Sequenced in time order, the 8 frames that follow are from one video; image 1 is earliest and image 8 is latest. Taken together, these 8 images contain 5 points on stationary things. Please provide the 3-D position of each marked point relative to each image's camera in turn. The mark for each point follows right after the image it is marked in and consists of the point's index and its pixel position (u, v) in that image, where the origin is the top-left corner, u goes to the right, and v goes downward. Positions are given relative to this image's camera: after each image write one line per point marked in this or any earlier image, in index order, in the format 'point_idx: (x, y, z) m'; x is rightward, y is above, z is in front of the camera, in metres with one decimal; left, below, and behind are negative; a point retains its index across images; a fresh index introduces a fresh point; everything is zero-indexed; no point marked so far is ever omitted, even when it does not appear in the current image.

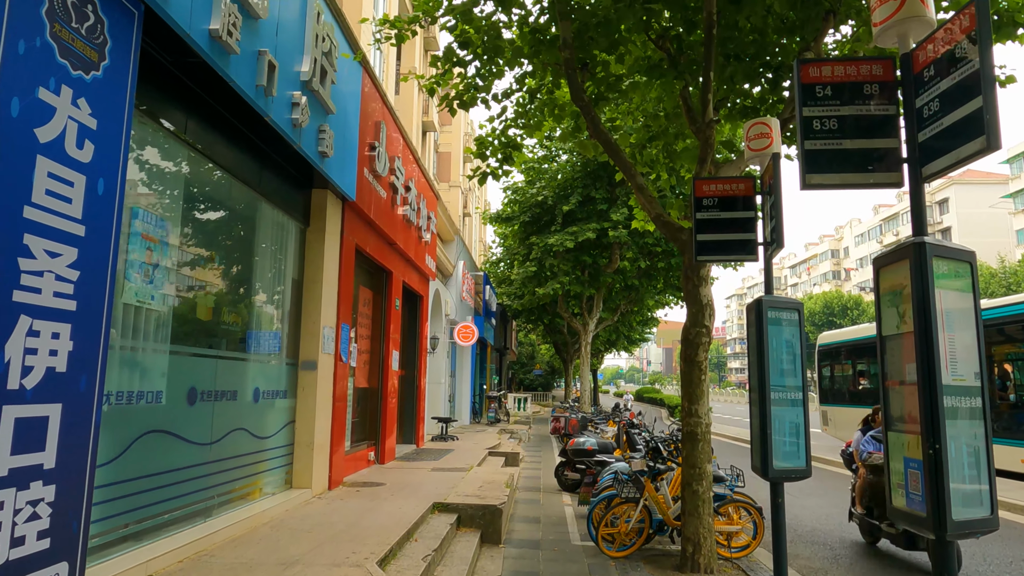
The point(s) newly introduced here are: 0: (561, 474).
0: (+0.7, -2.6, +9.4) m
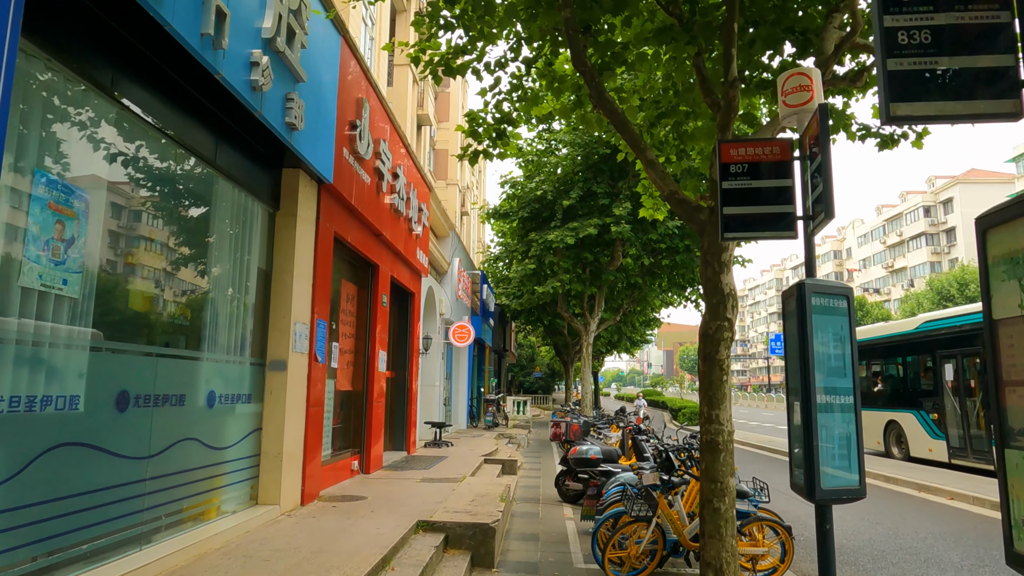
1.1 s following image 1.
0: (+0.7, -2.6, +8.6) m
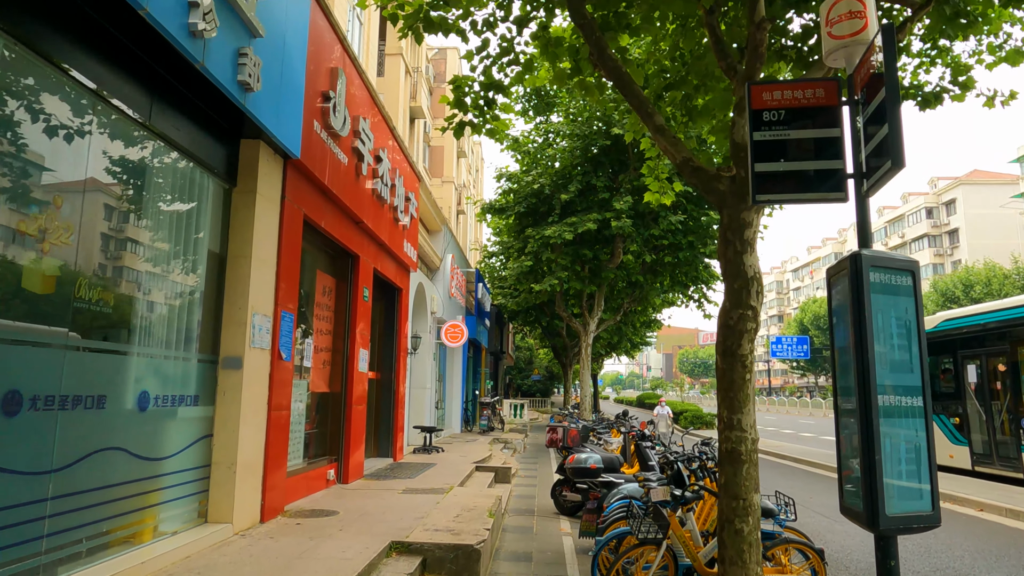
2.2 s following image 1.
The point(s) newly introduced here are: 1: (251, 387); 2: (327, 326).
0: (+0.6, -2.5, +7.9) m
1: (-2.1, -0.8, +5.2) m
2: (-2.2, -0.5, +7.8) m
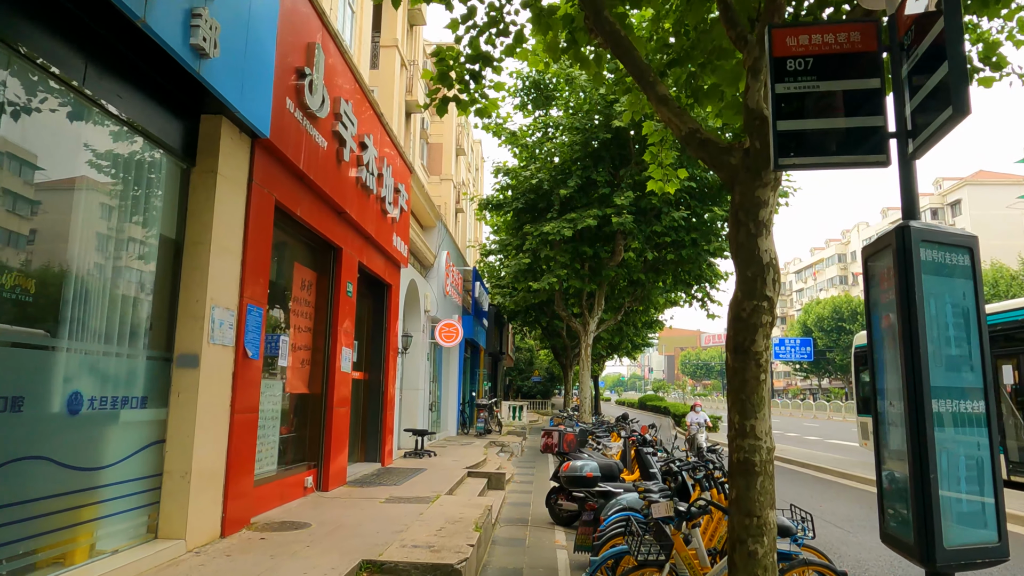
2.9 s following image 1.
0: (+0.5, -2.4, +7.4) m
1: (-2.2, -0.7, +4.7) m
2: (-2.3, -0.4, +7.3) m
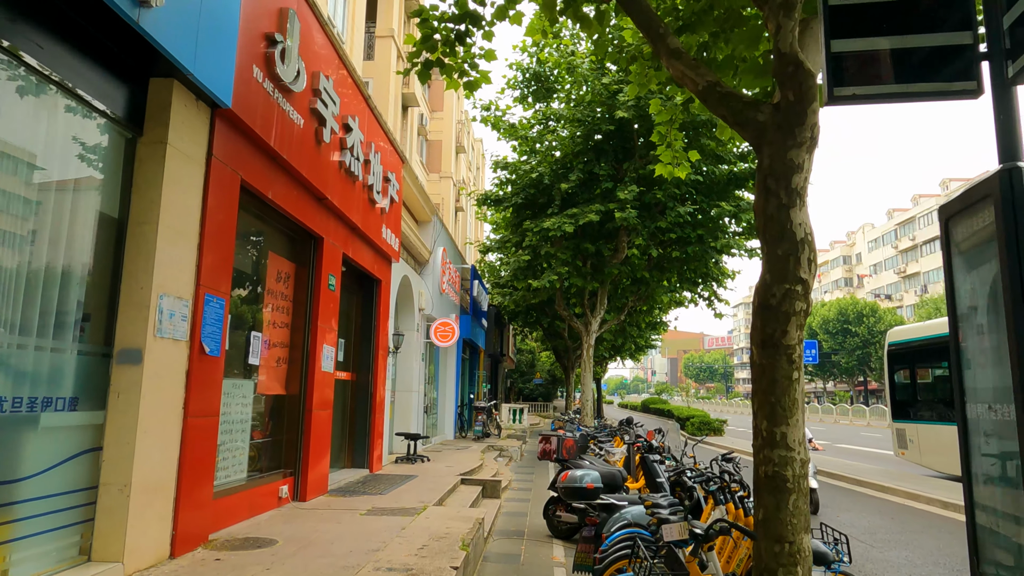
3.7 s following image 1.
0: (+0.4, -2.3, +6.8) m
1: (-2.2, -0.6, +4.1) m
2: (-2.3, -0.3, +6.7) m
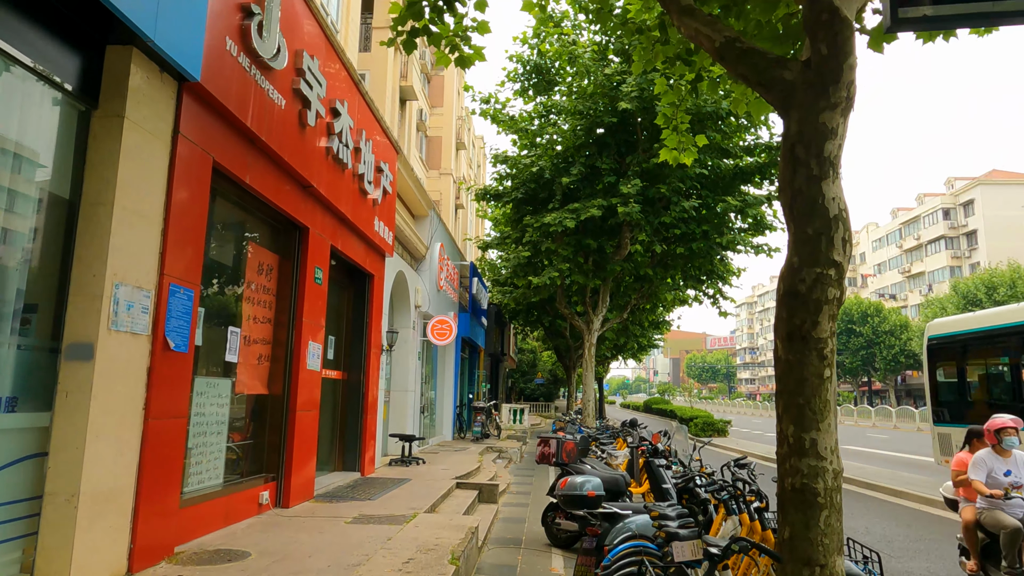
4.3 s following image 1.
0: (+0.4, -2.3, +6.4) m
1: (-2.3, -0.6, +3.7) m
2: (-2.4, -0.2, +6.3) m
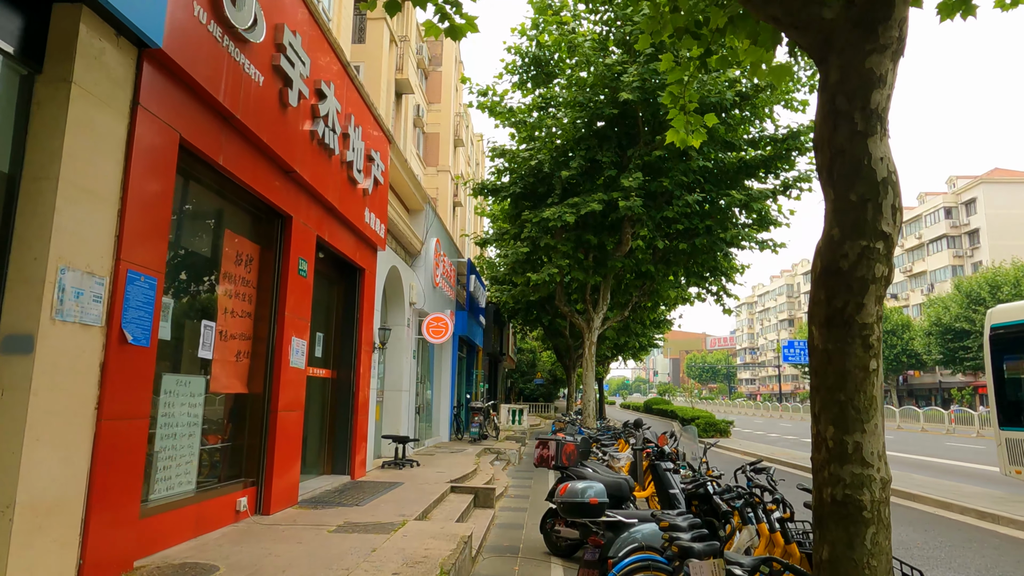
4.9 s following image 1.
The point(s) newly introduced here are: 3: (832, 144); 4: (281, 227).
0: (+0.3, -2.2, +6.0) m
1: (-2.3, -0.5, +3.3) m
2: (-2.4, -0.2, +5.9) m
3: (+1.1, +0.5, +2.3) m
4: (-2.2, +0.6, +6.5) m
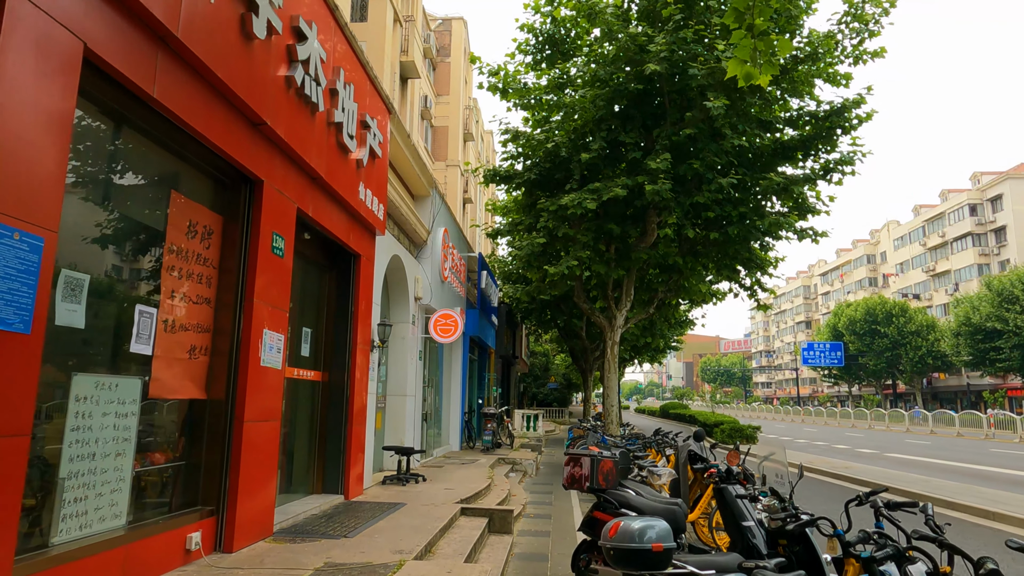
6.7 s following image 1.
0: (+0.5, -2.0, +4.7) m
1: (-2.2, -0.3, +2.1) m
2: (-2.2, 0.0, +4.7) m
3: (+1.2, +0.7, +1.1) m
4: (-2.1, +0.7, +5.3) m
